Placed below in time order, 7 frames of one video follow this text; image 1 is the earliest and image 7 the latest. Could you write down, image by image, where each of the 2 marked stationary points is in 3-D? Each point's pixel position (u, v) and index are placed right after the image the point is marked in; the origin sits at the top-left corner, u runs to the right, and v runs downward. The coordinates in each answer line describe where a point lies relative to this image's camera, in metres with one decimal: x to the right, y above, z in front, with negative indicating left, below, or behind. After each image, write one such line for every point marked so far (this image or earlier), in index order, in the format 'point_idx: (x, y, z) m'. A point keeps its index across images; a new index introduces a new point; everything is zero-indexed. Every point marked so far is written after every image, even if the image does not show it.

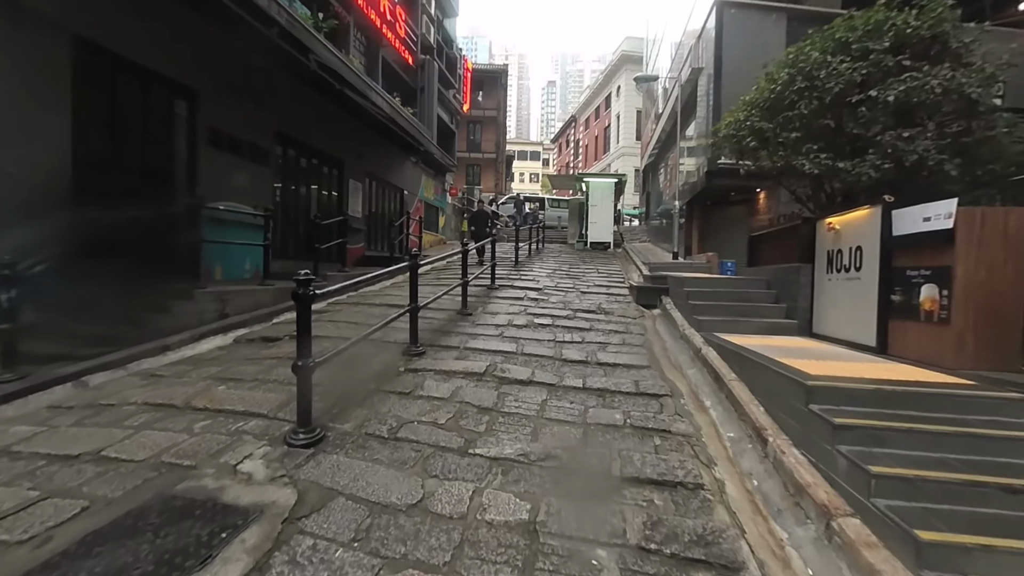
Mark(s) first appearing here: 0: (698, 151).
0: (+5.0, +3.7, +11.6) m
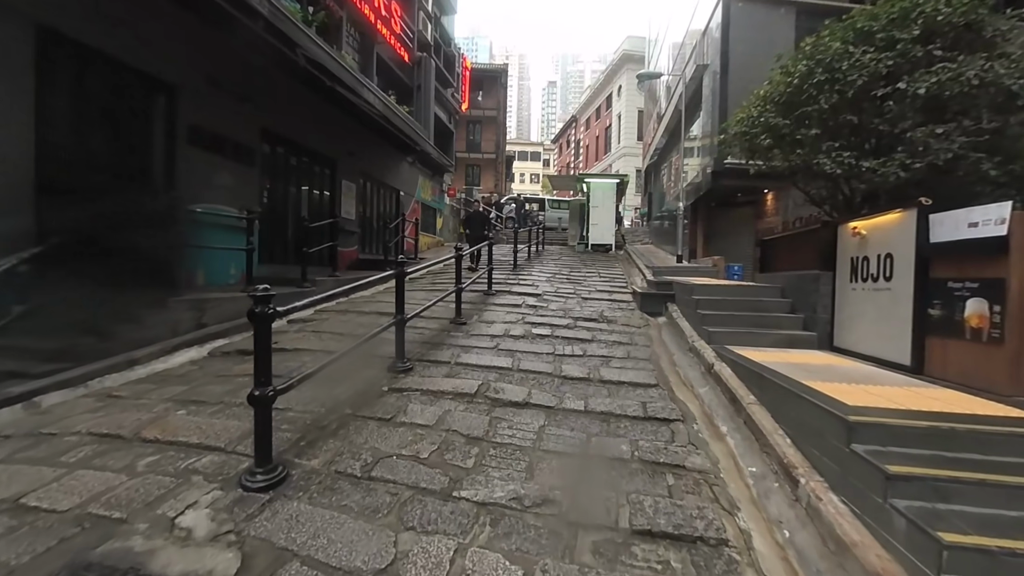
0: (+5.0, +3.6, +11.2) m
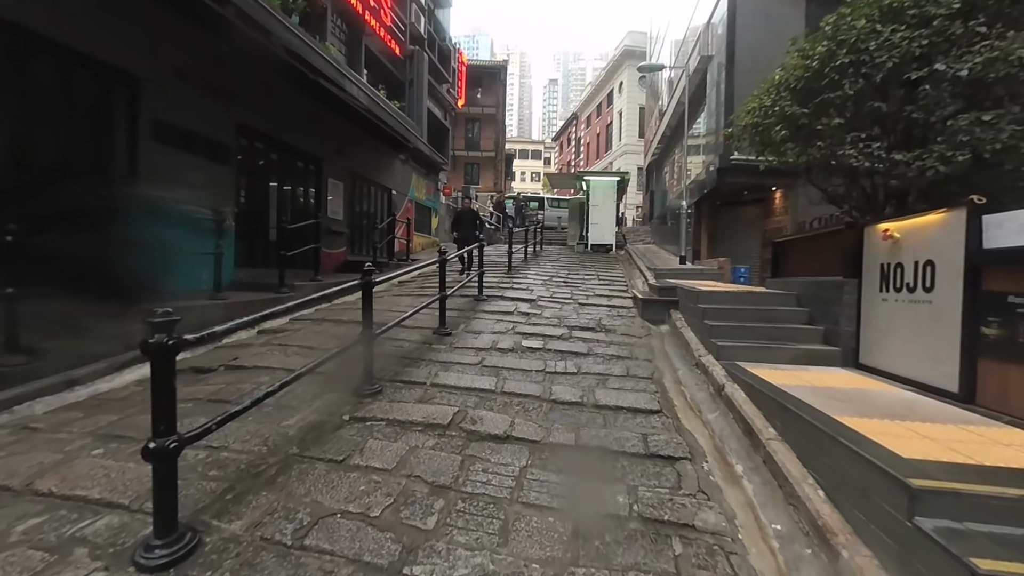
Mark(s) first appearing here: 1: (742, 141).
0: (+4.9, +3.5, +10.7) m
1: (+3.6, +2.3, +6.7) m
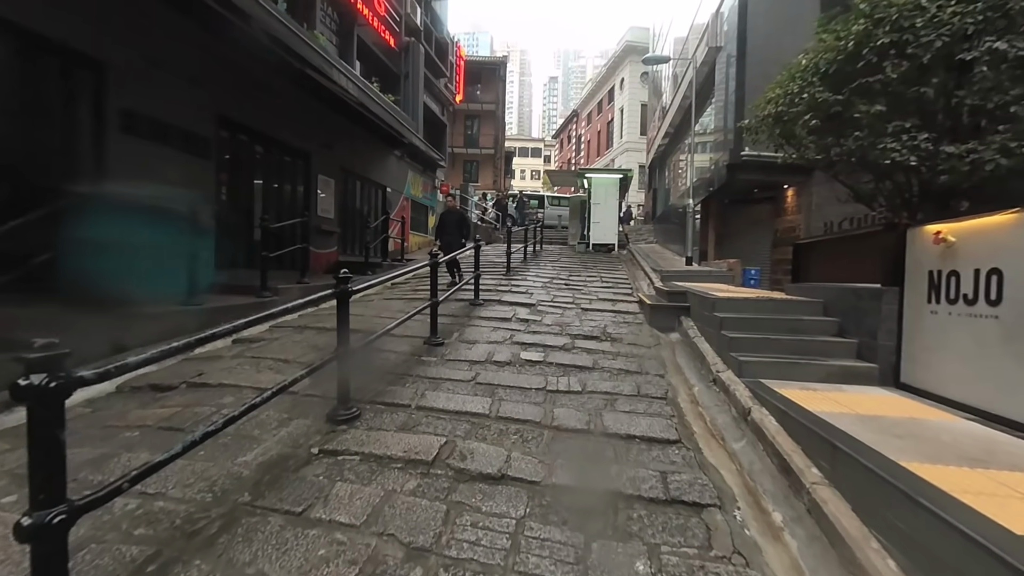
0: (+4.8, +3.5, +10.3) m
1: (+3.6, +2.2, +6.3) m
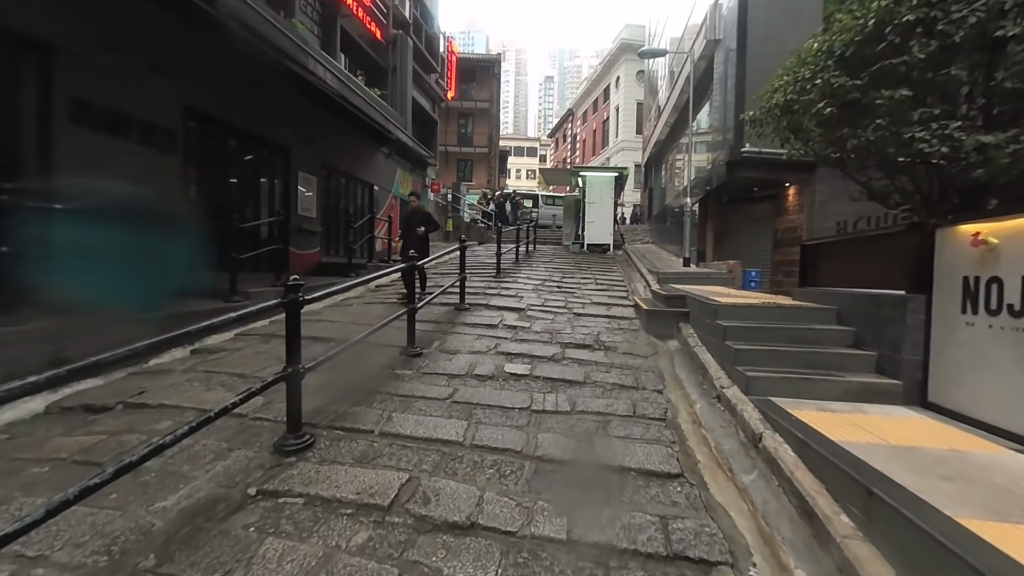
0: (+4.6, +3.4, +9.9) m
1: (+3.4, +2.2, +5.9) m
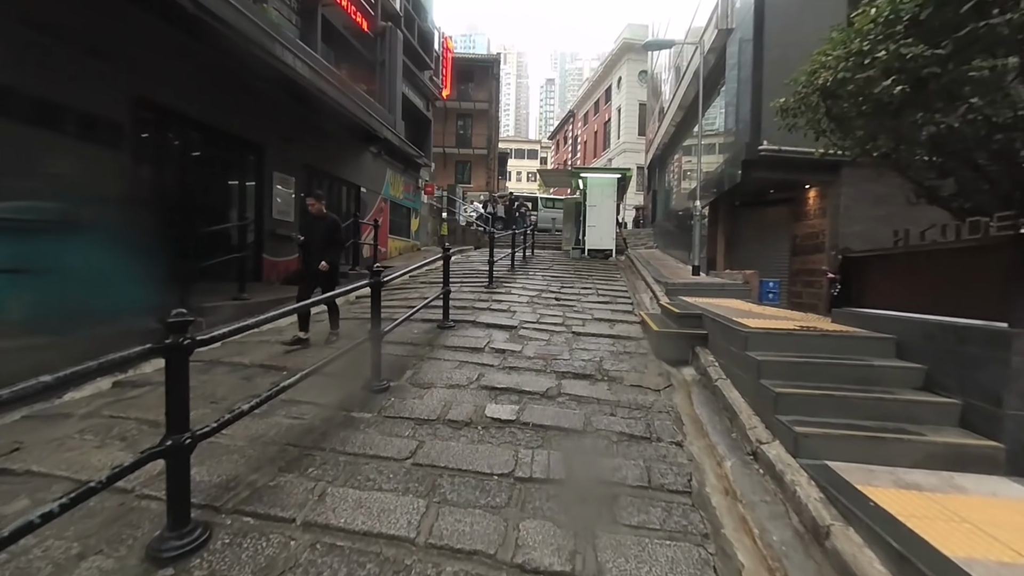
0: (+4.5, +3.2, +9.2) m
1: (+3.3, +2.0, +5.2) m
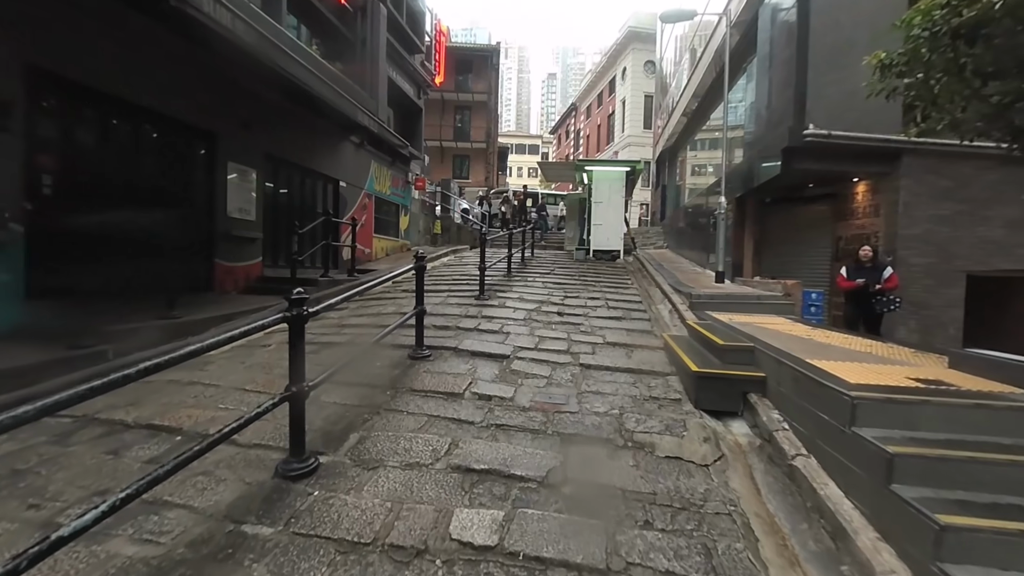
0: (+4.4, +3.0, +8.0) m
1: (+3.2, +1.8, +4.0) m
